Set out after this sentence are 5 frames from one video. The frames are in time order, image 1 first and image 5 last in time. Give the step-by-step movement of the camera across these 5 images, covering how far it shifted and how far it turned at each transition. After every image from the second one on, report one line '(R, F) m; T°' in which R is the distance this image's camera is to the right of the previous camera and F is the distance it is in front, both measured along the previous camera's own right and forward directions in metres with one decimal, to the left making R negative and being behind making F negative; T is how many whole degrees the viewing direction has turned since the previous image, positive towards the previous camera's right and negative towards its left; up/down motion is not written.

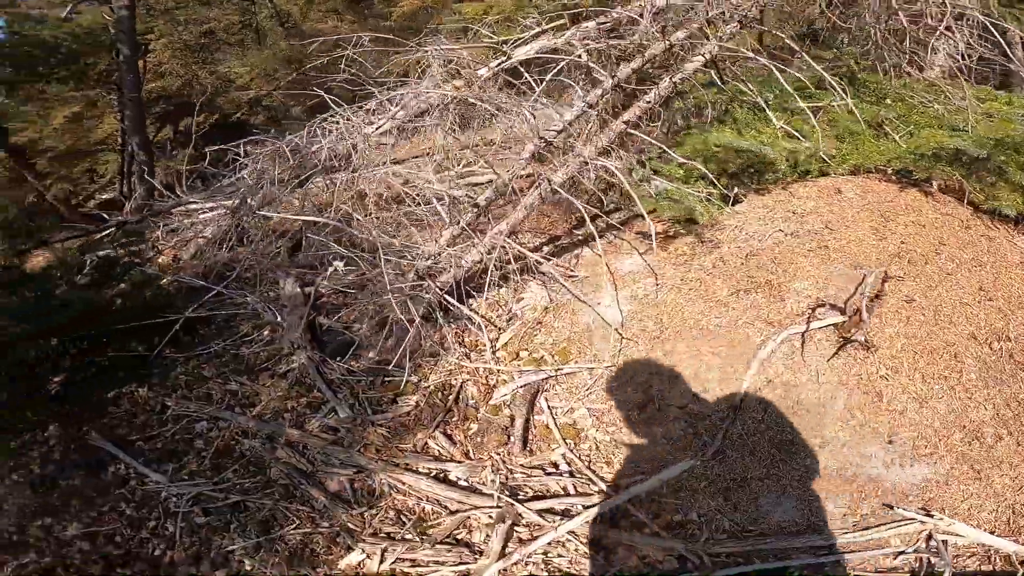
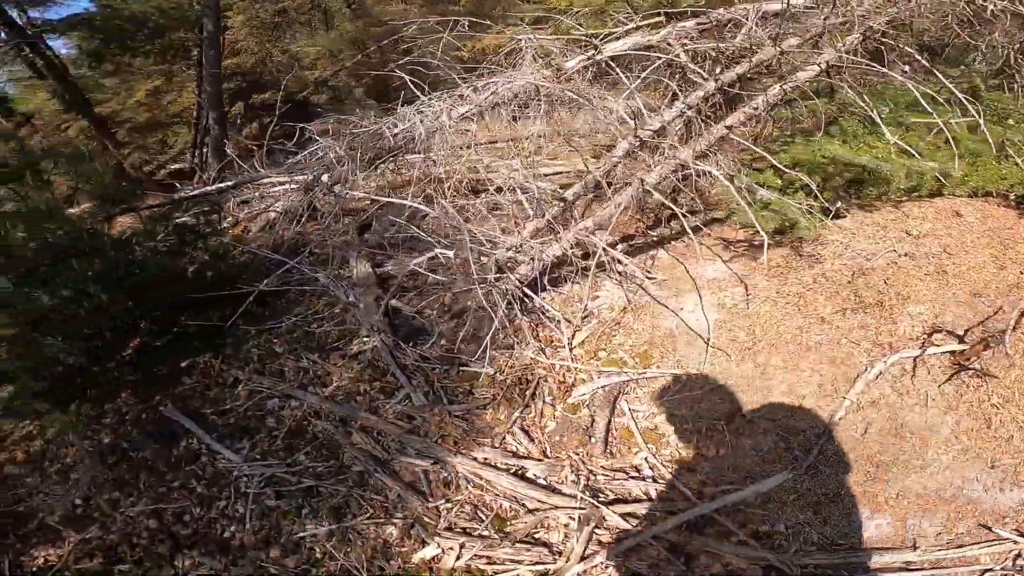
(-0.7, +0.1) m; 0°
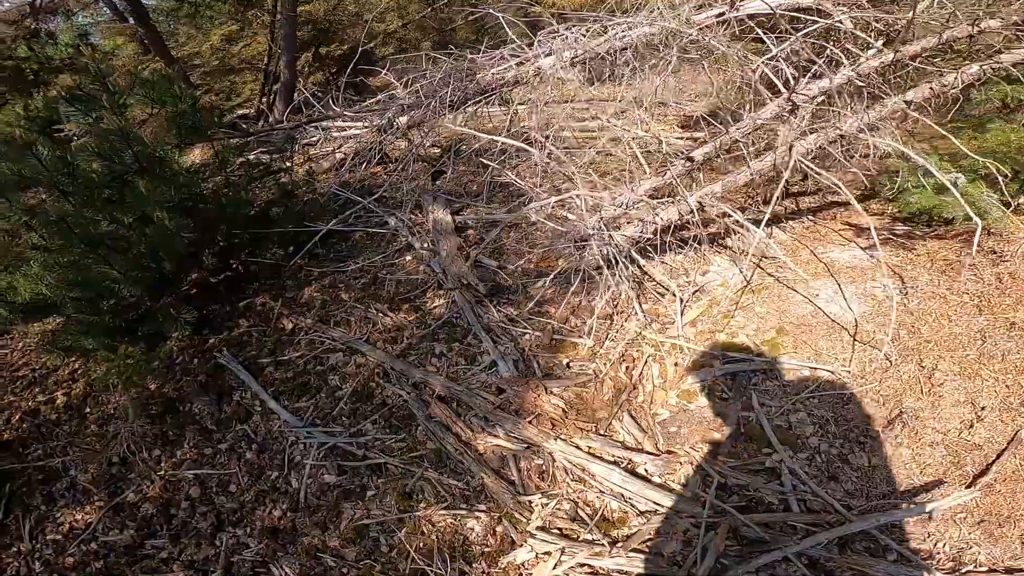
(-0.5, +0.7) m; -3°
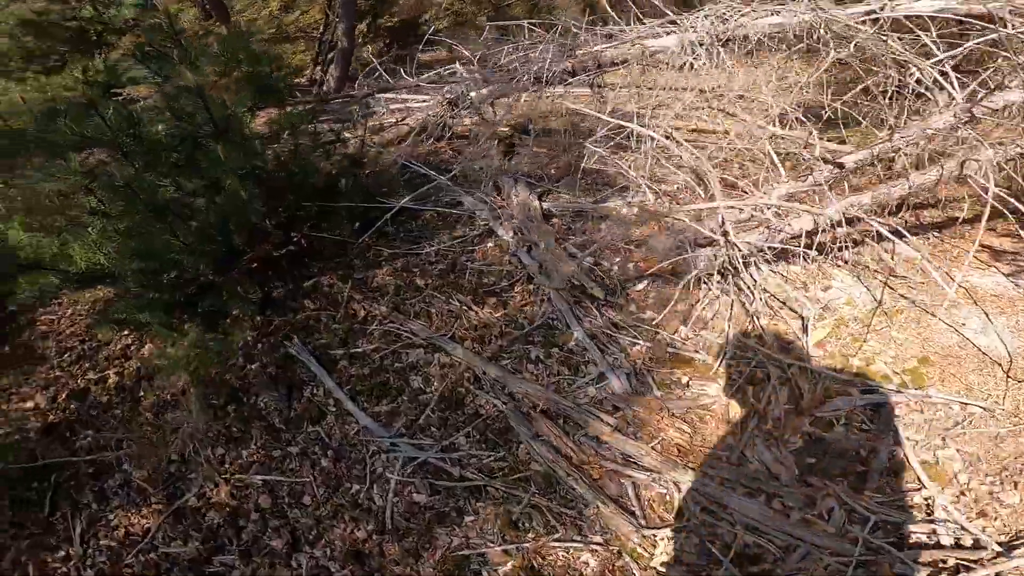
(-0.6, +0.5) m; -1°
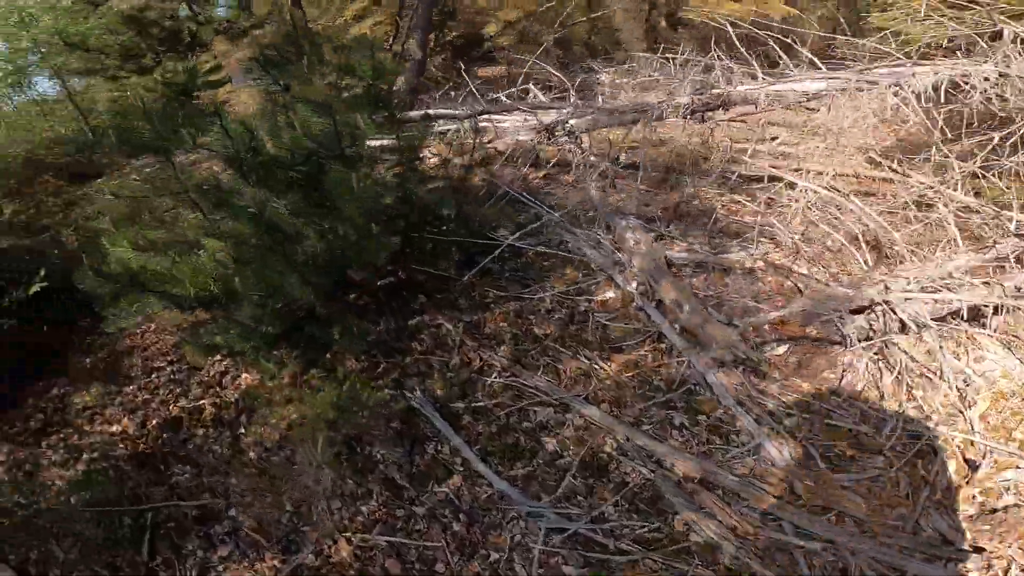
(-0.8, +0.2) m; -1°
